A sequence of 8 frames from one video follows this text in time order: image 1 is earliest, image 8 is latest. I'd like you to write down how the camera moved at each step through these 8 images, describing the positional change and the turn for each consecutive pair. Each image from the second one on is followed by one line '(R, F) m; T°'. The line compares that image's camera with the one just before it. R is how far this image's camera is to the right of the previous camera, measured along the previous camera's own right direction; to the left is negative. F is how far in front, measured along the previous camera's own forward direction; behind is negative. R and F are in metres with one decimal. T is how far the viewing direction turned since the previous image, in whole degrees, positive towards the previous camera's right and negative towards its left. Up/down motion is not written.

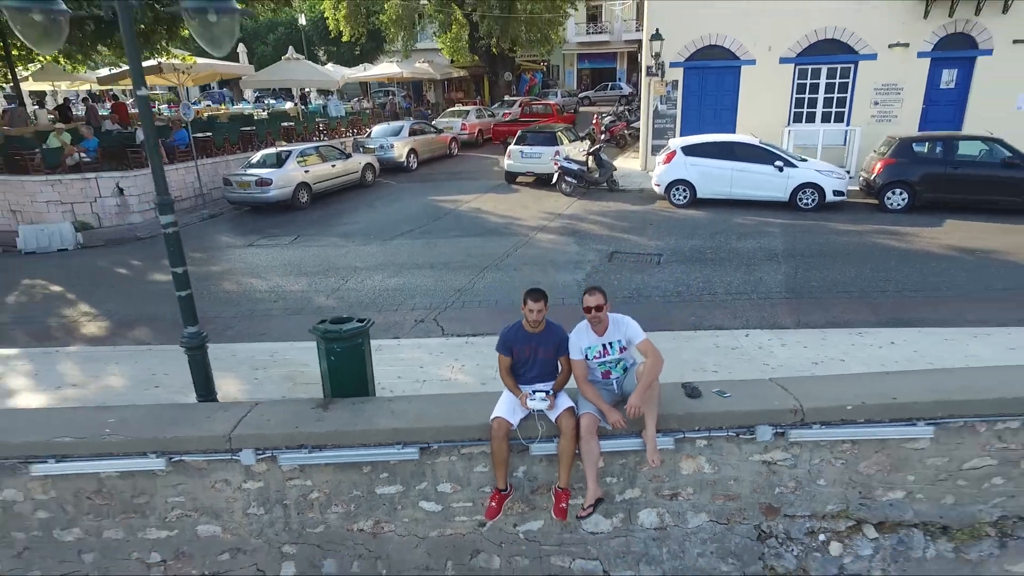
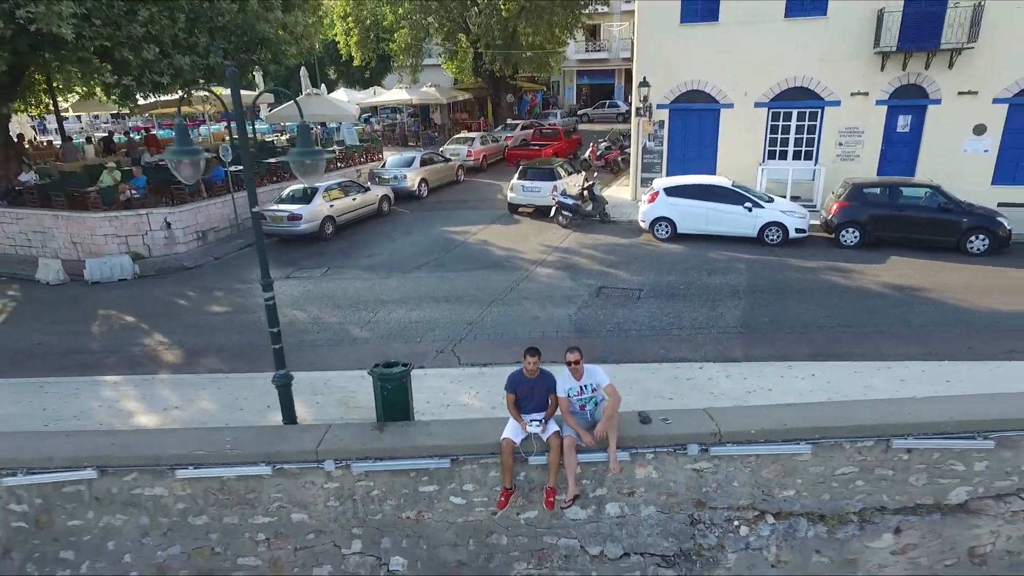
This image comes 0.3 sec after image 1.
(0.0, -1.7) m; 0°
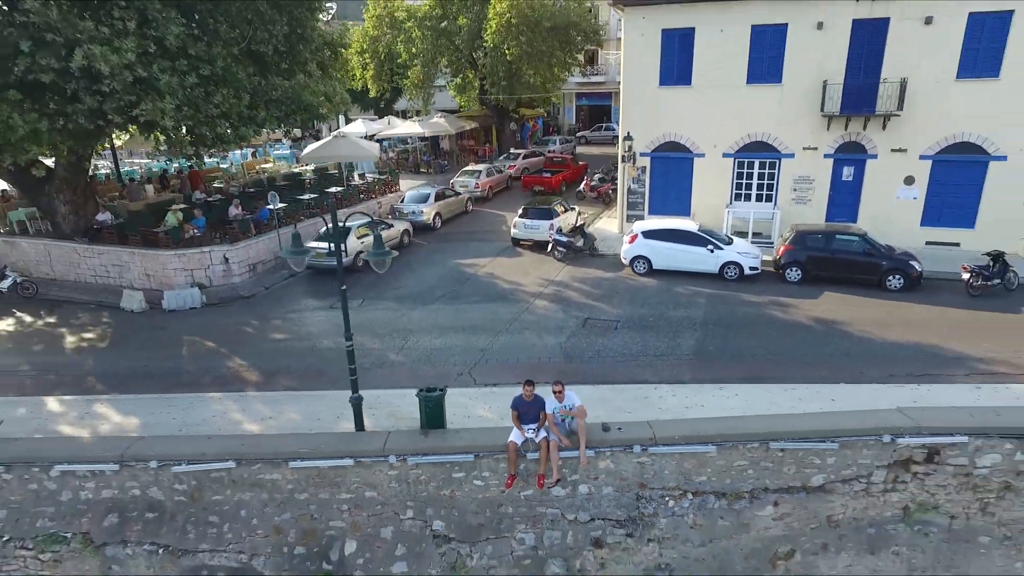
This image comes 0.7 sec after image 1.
(0.0, -2.8) m; 0°
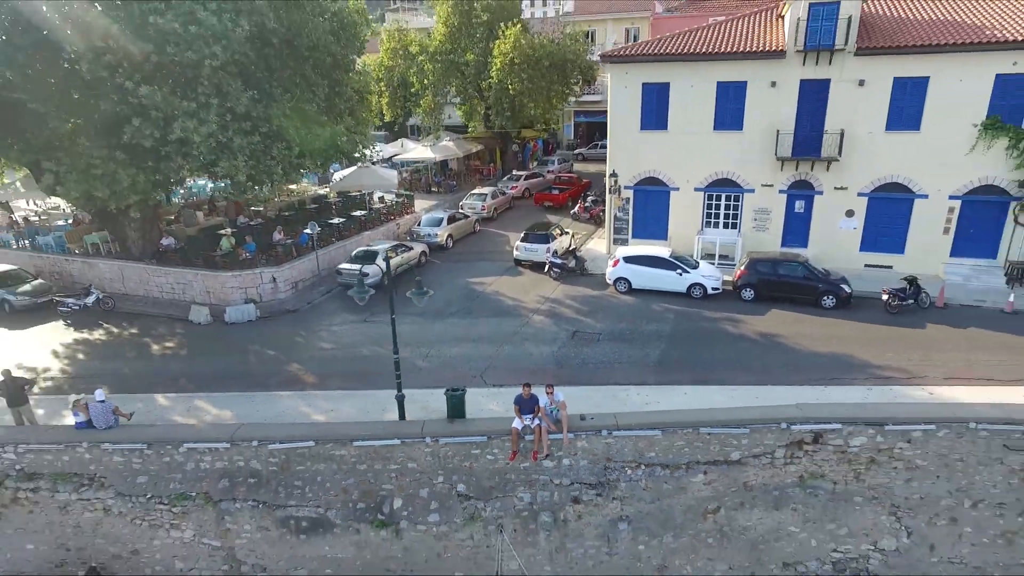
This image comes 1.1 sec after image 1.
(0.0, -3.3) m; 0°
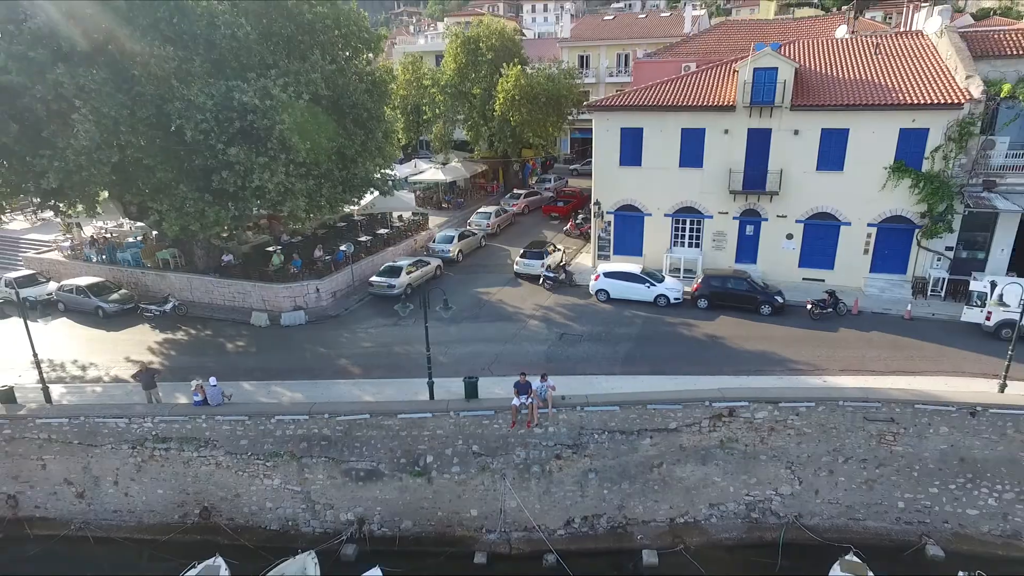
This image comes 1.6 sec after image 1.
(0.0, -4.6) m; 0°
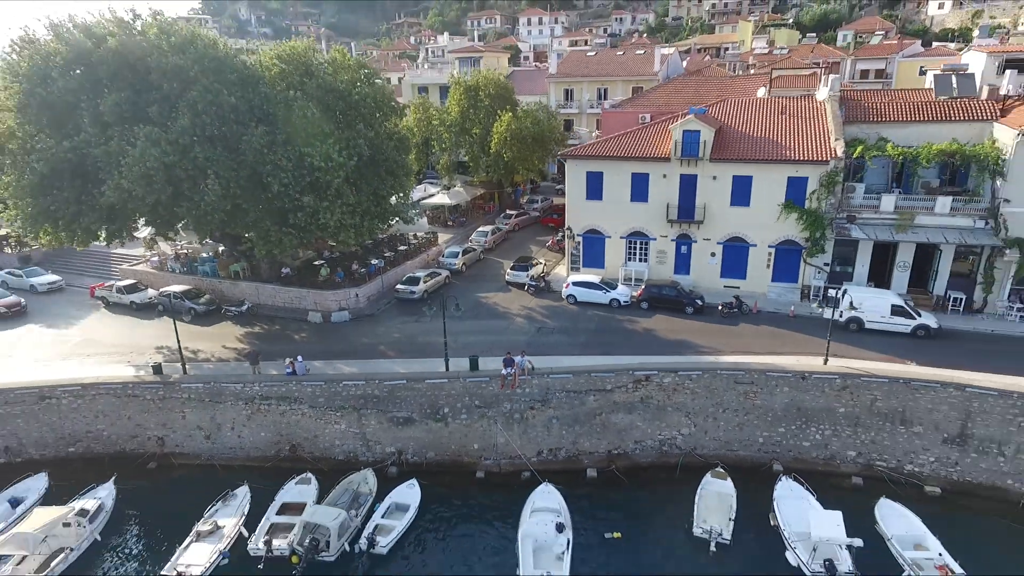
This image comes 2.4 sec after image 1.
(+0.4, -8.2) m; 0°
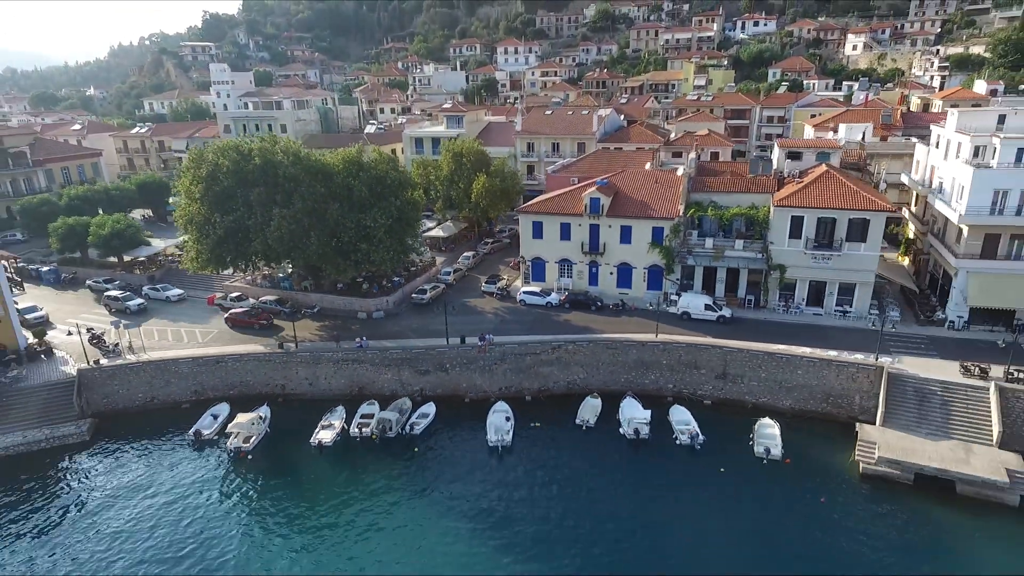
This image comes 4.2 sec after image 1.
(+0.8, -19.6) m; +2°
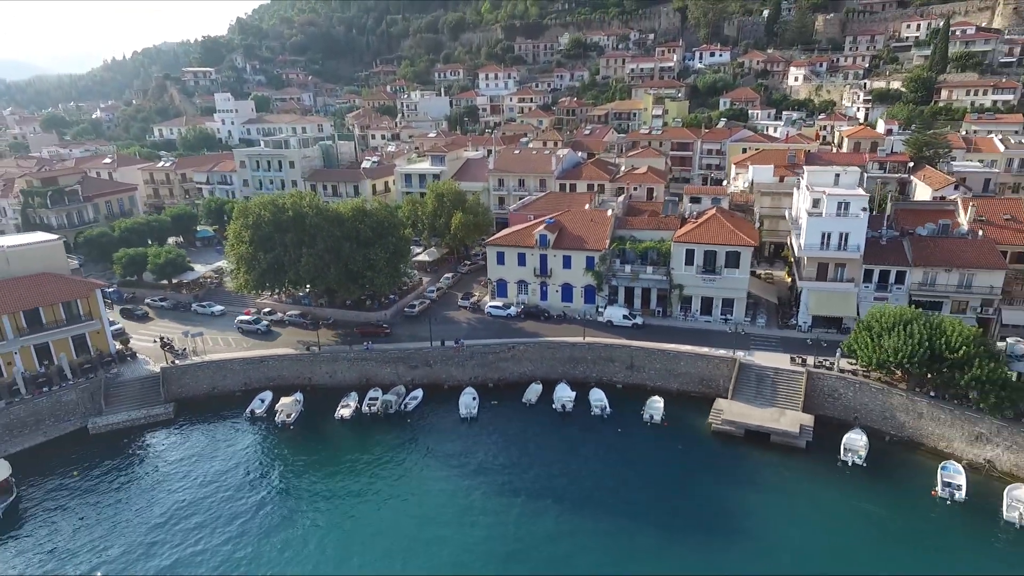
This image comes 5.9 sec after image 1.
(+2.1, -16.1) m; +1°
